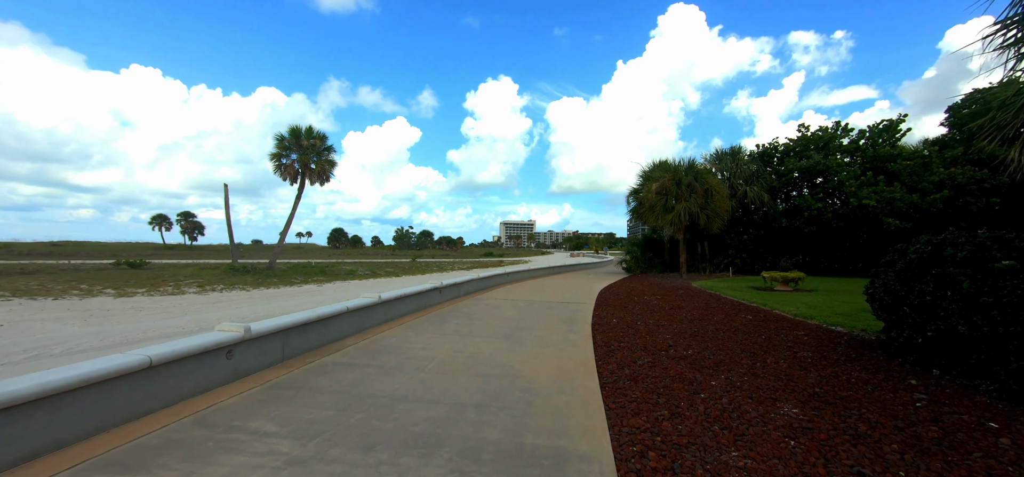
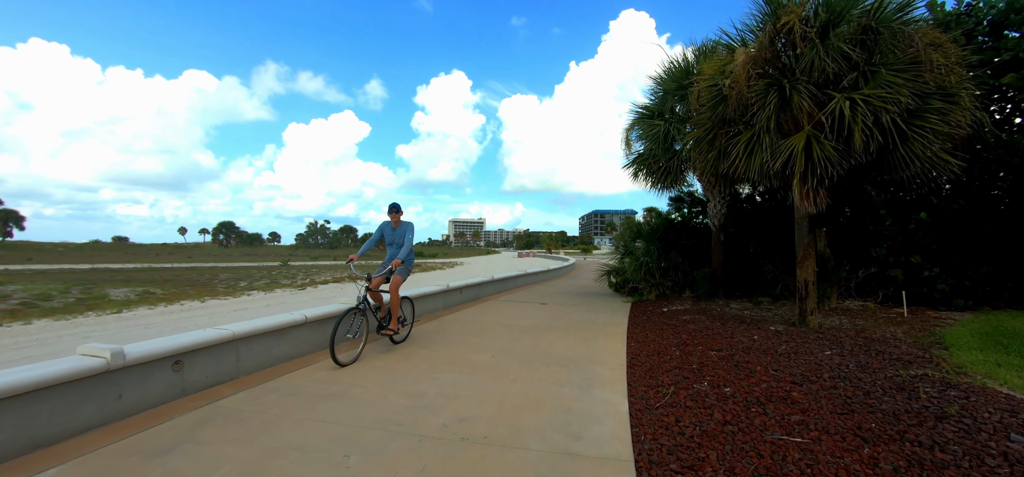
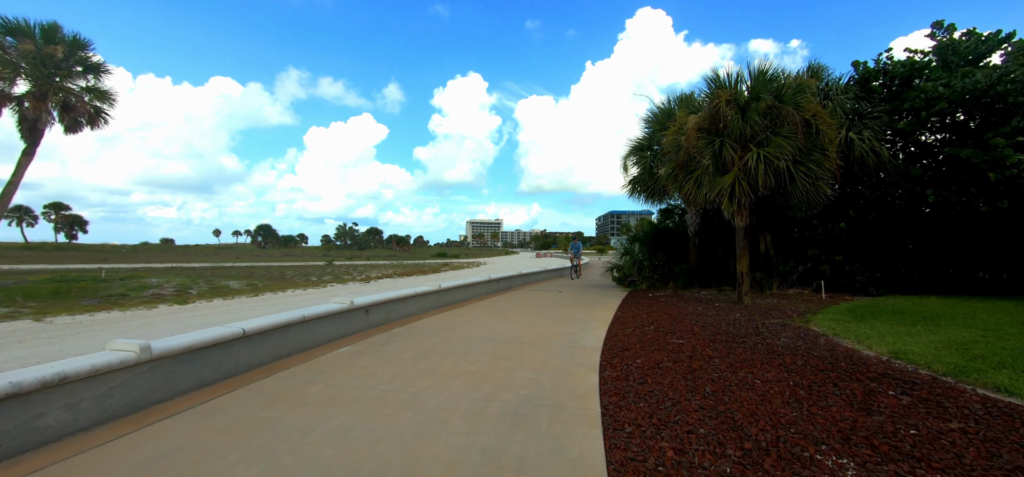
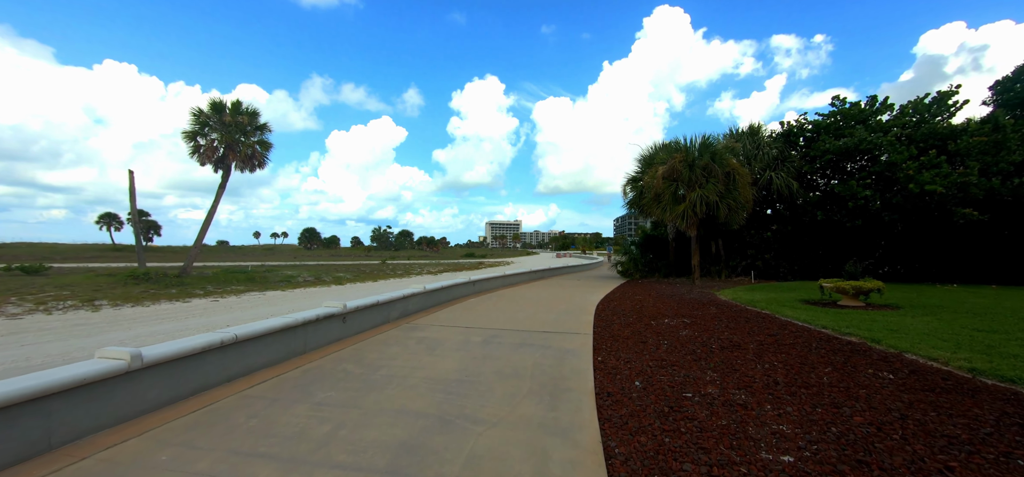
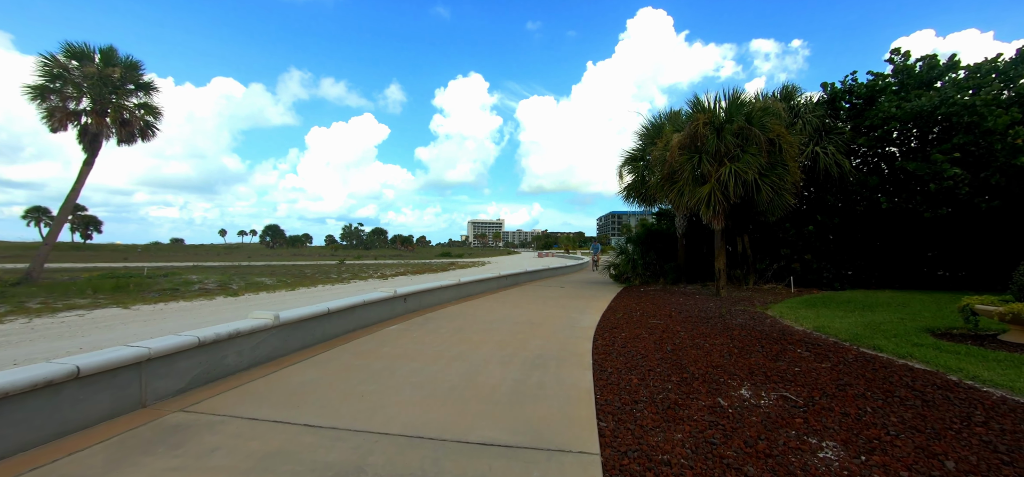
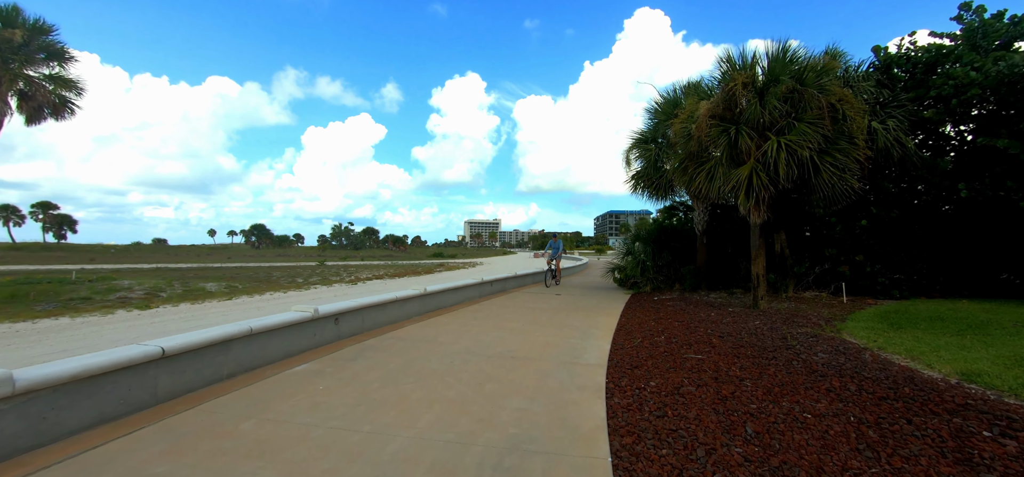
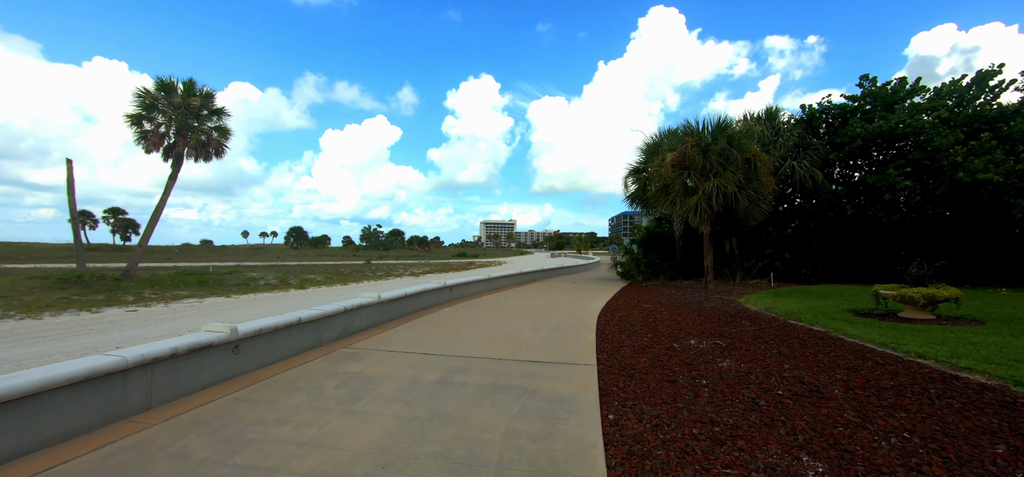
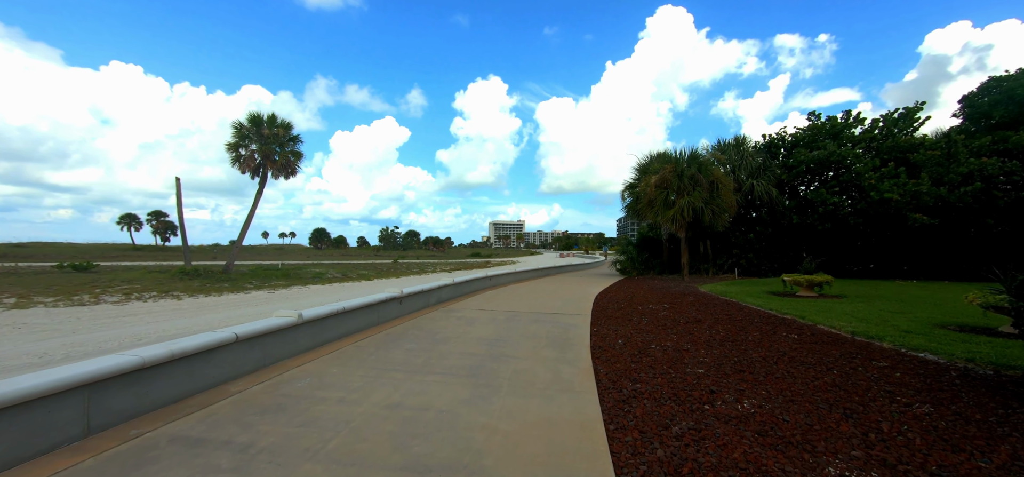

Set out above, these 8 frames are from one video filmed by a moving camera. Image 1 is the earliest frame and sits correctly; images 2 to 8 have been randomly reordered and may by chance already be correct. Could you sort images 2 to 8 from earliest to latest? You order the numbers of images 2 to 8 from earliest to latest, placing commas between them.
8, 4, 7, 5, 3, 6, 2
